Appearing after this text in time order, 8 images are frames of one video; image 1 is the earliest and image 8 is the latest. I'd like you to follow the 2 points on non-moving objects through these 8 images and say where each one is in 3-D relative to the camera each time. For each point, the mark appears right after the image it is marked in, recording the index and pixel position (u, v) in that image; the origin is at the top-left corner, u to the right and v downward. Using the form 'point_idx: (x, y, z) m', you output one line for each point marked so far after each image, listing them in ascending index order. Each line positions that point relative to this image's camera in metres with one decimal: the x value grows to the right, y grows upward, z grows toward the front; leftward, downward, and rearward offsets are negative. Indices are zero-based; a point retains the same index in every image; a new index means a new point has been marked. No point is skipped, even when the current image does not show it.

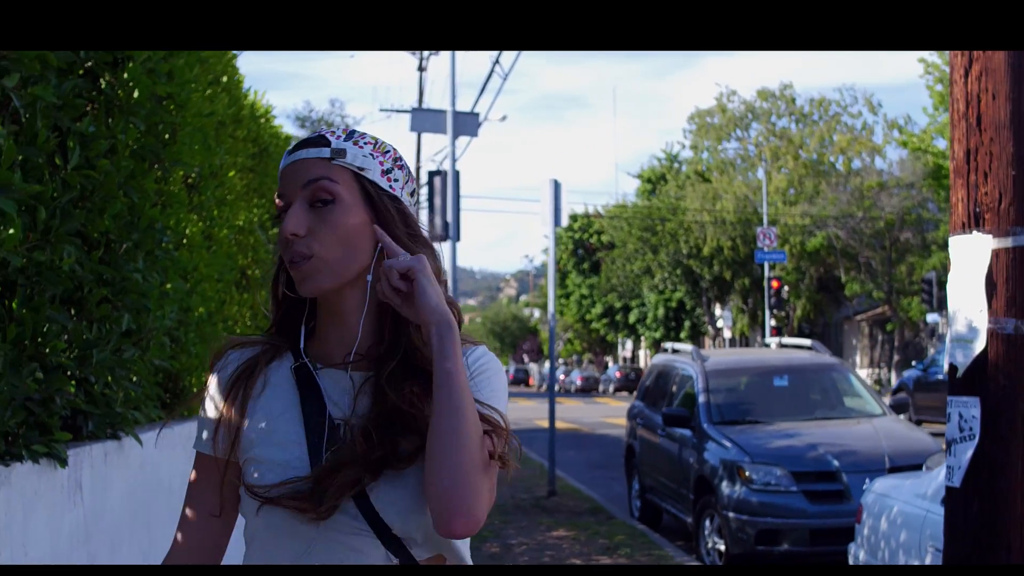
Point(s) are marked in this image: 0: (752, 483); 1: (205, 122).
0: (+1.4, -1.1, +9.1) m
1: (-1.2, +0.6, +6.0) m
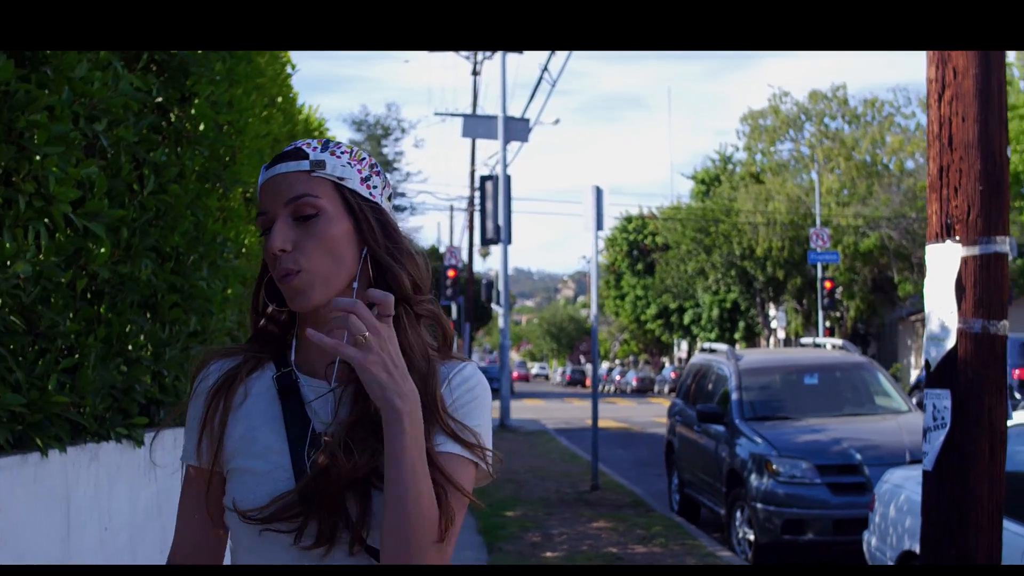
0: (+1.6, -1.1, +9.5) m
1: (-1.0, +0.6, +6.6) m
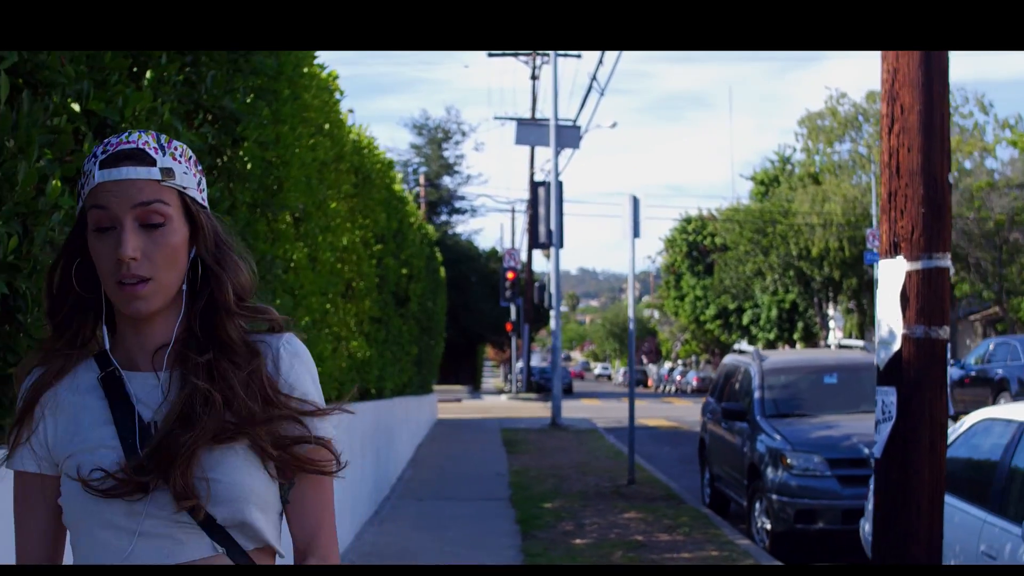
0: (+1.8, -1.2, +10.3) m
1: (-0.9, +0.6, +7.4) m
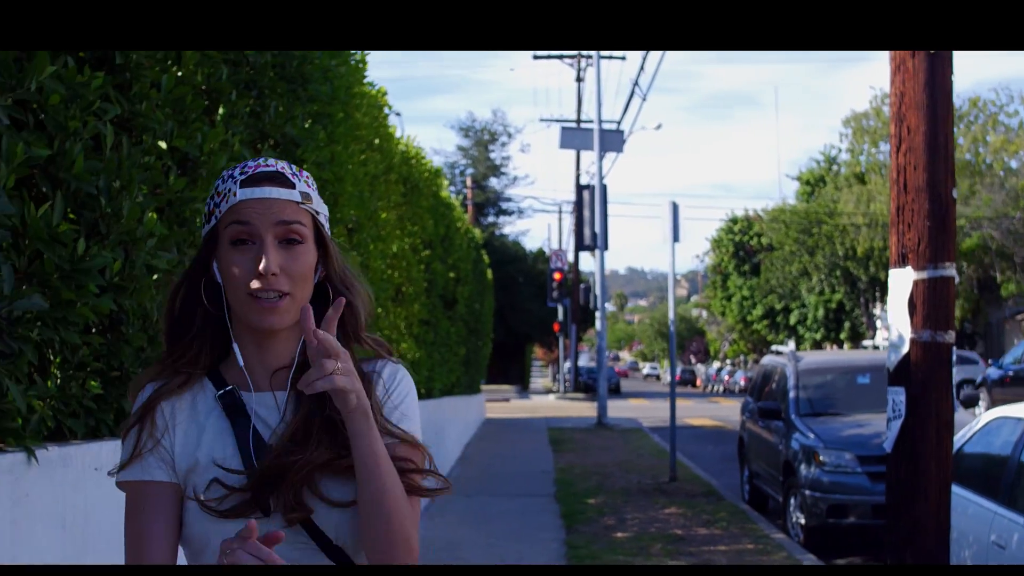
0: (+2.1, -1.2, +10.7) m
1: (-0.8, +0.5, +7.9) m
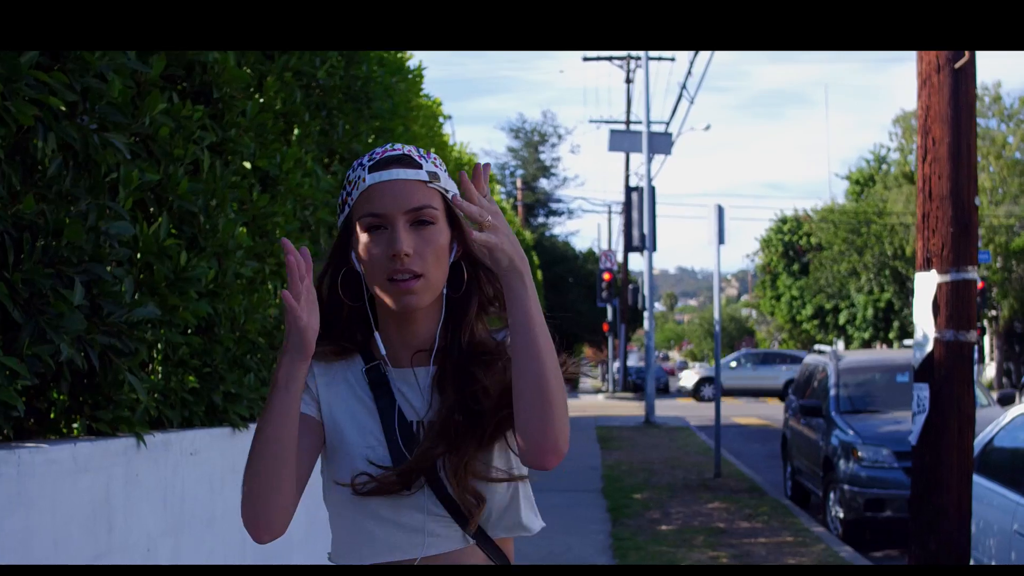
0: (+2.4, -1.2, +11.0) m
1: (-0.5, +0.5, +8.4) m
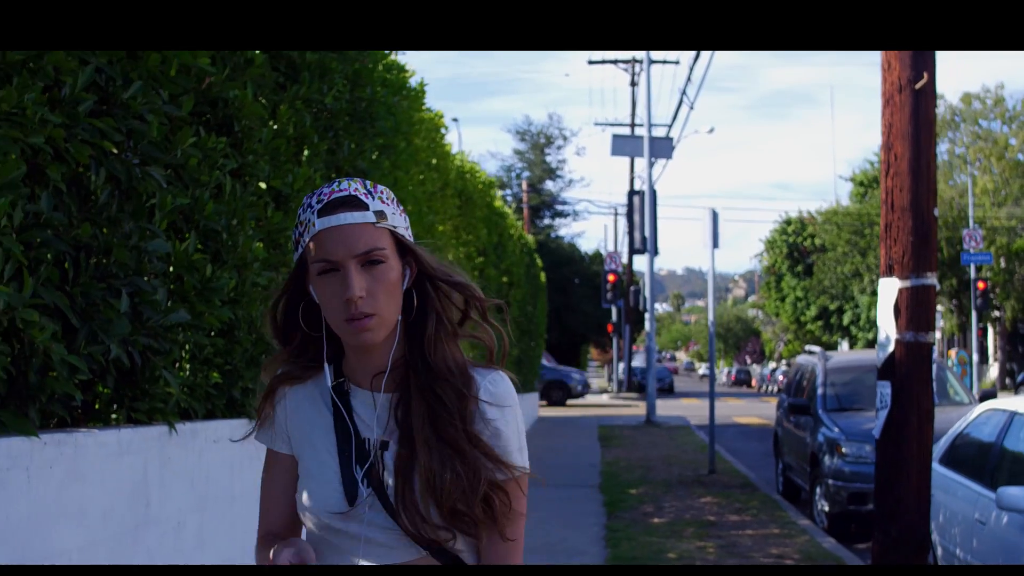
0: (+2.4, -1.2, +11.5) m
1: (-0.5, +0.5, +8.9) m
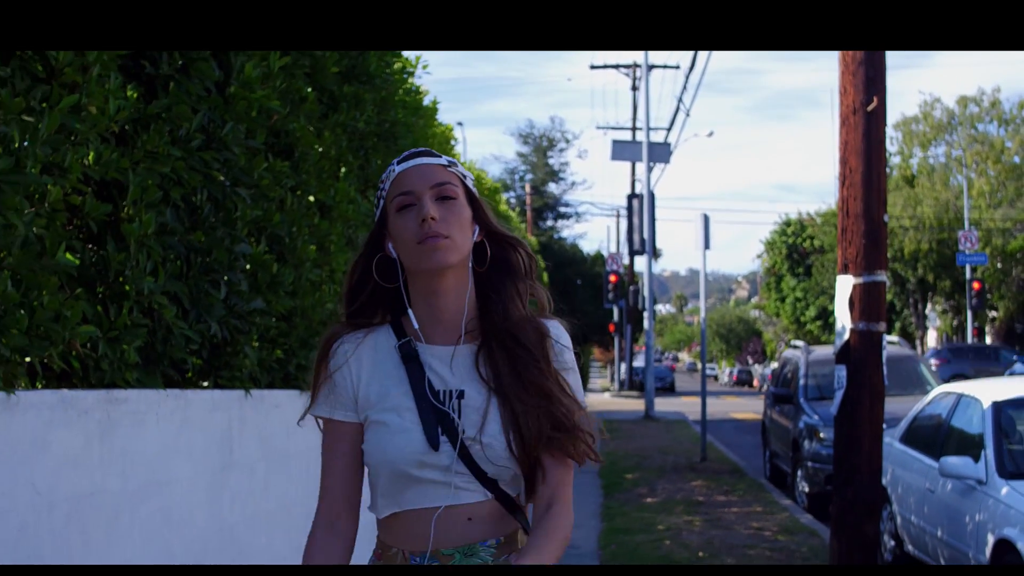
0: (+2.4, -1.2, +12.6) m
1: (-0.5, +0.5, +9.9) m
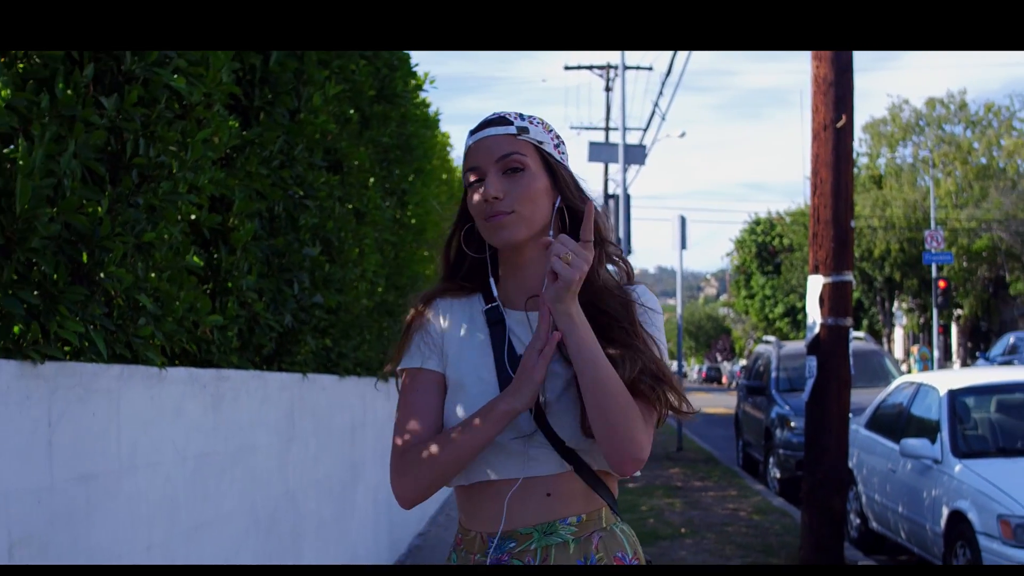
0: (+2.4, -1.2, +13.4) m
1: (-0.5, +0.5, +10.7) m
